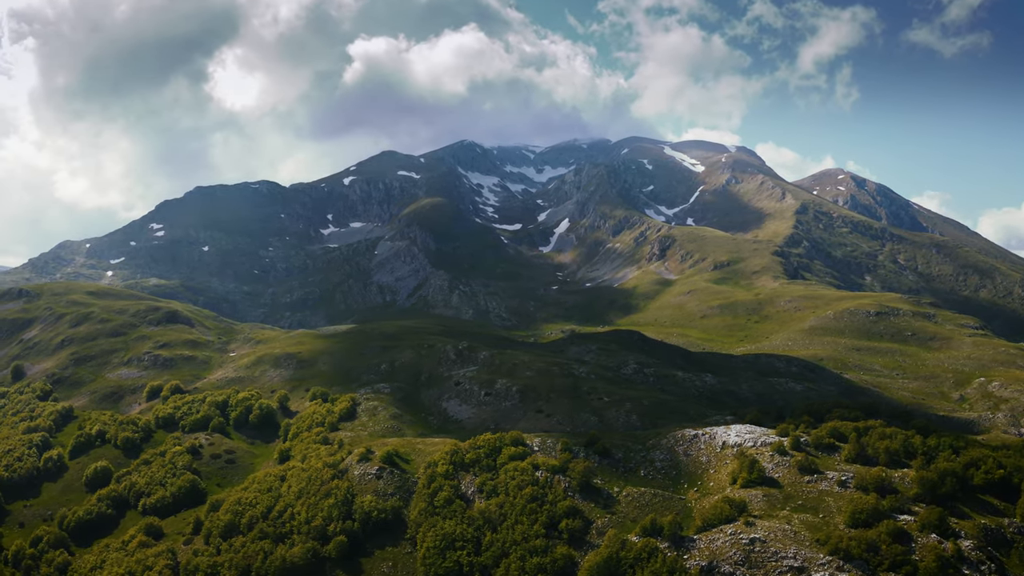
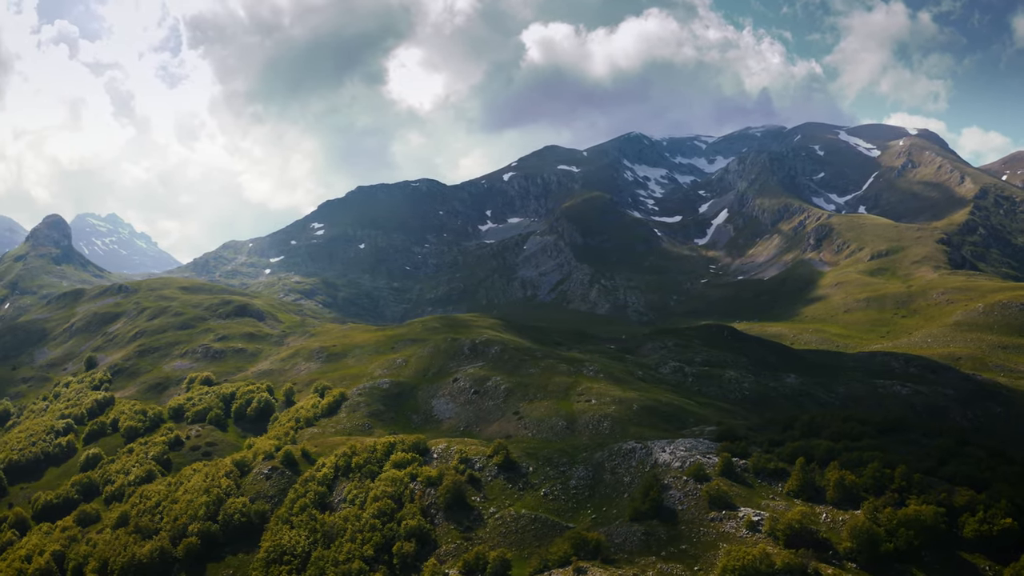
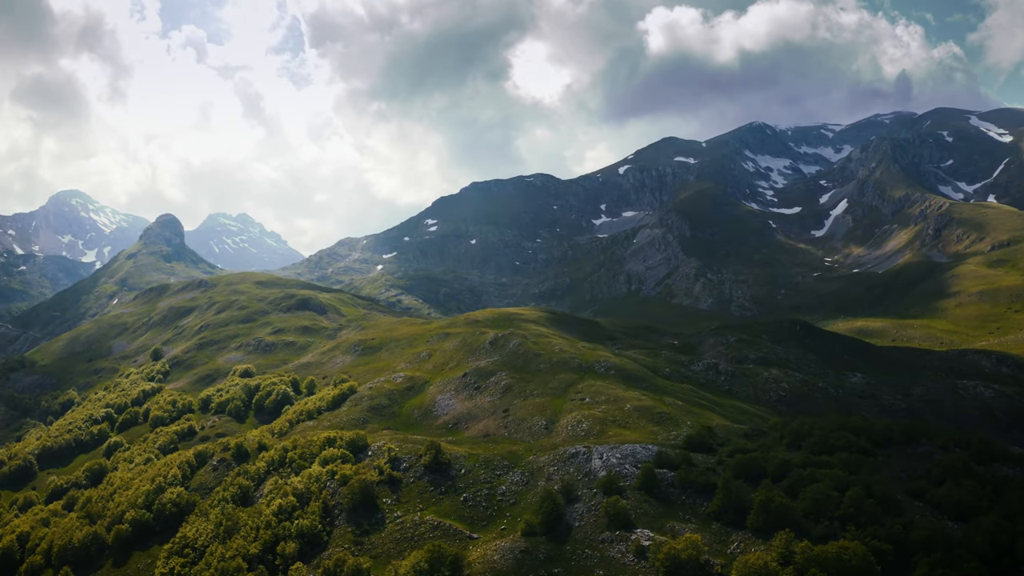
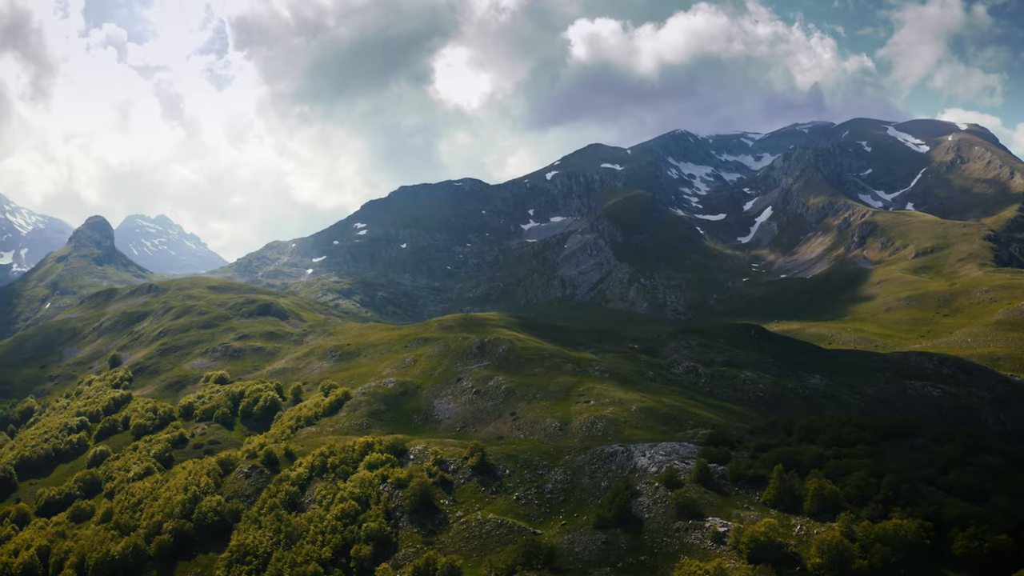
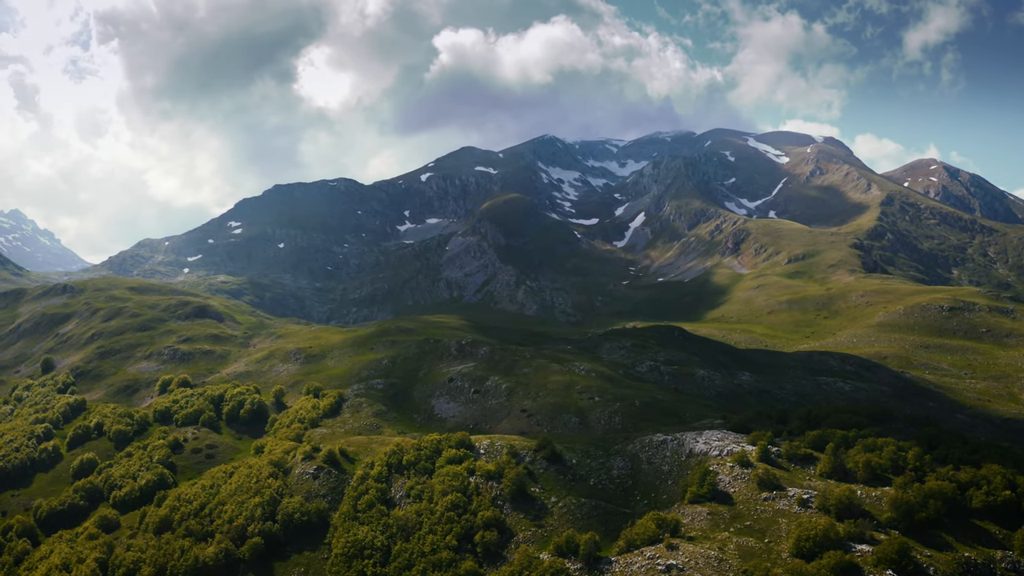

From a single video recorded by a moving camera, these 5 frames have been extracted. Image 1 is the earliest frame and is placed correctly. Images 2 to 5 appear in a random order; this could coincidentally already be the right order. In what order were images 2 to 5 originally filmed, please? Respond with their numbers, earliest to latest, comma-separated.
5, 2, 4, 3
